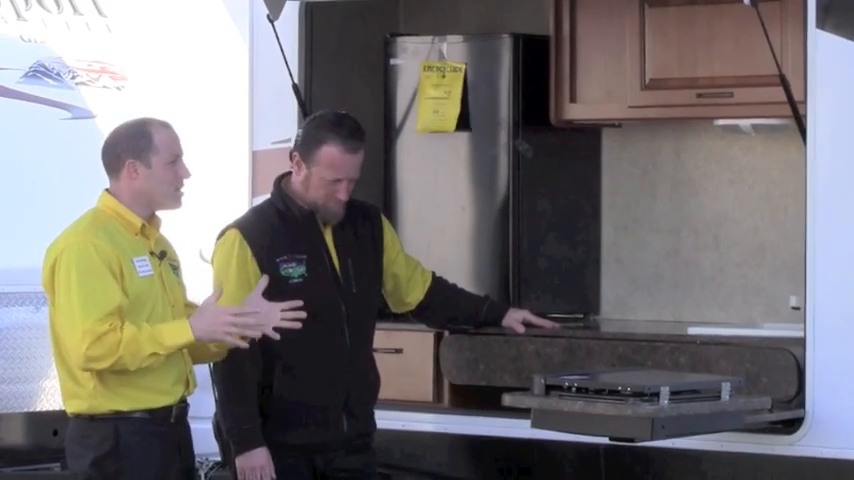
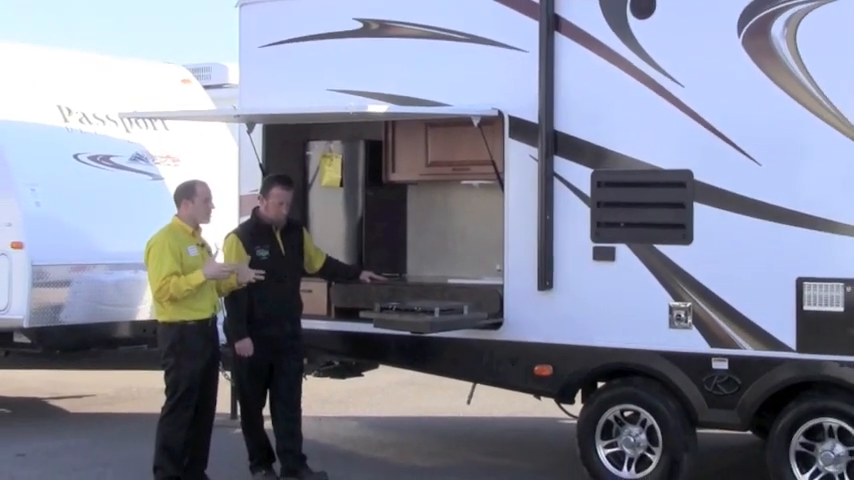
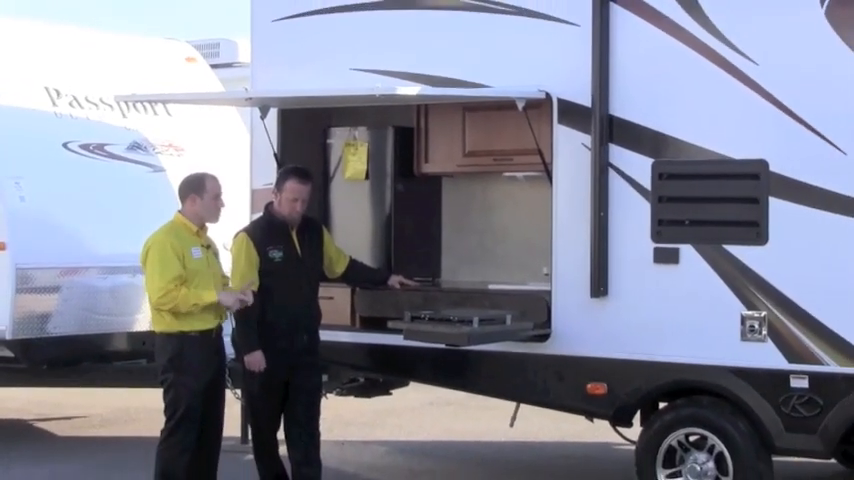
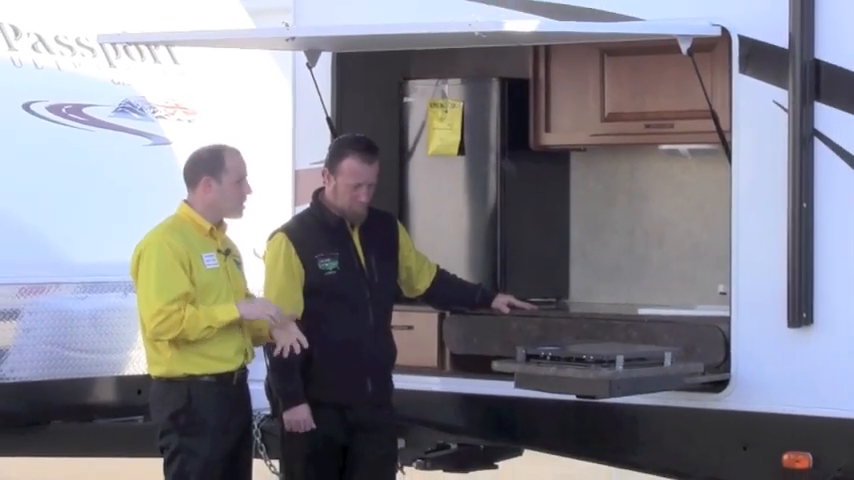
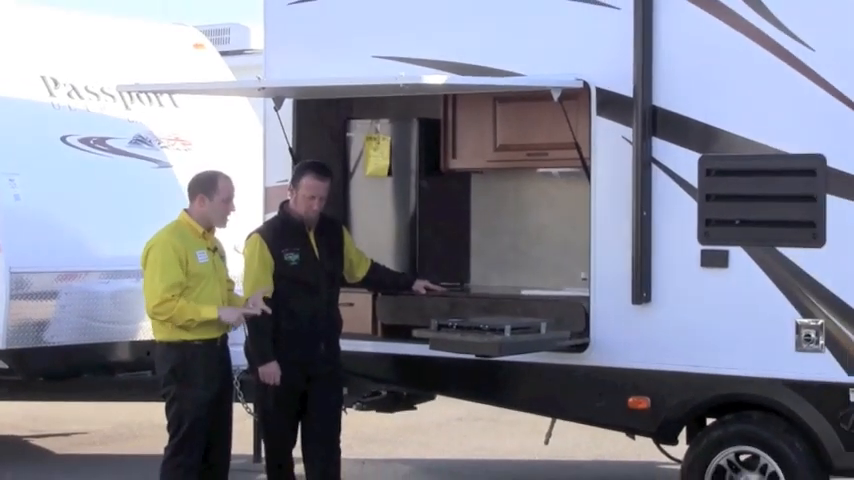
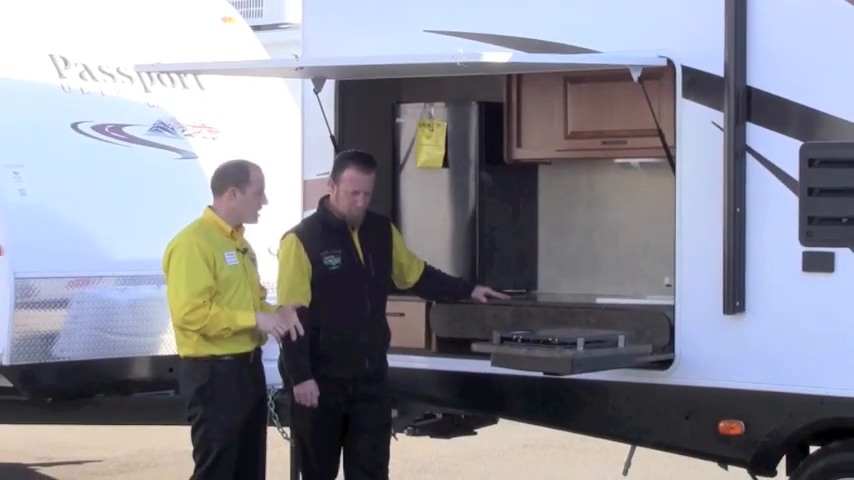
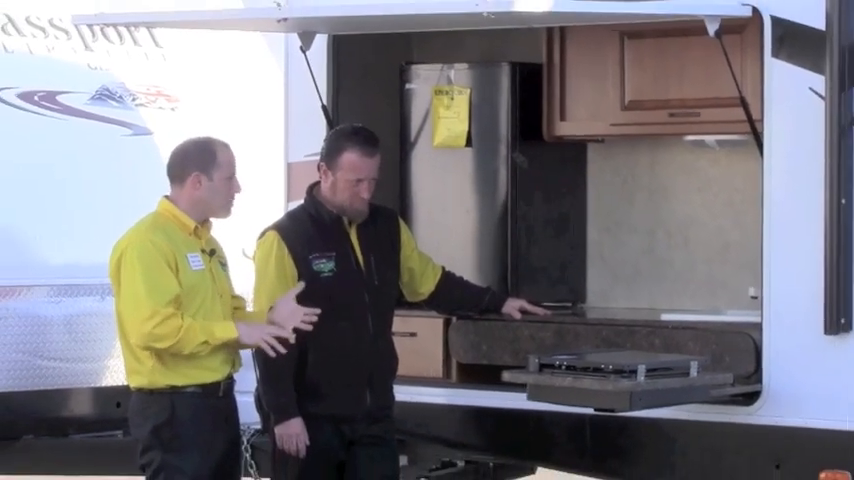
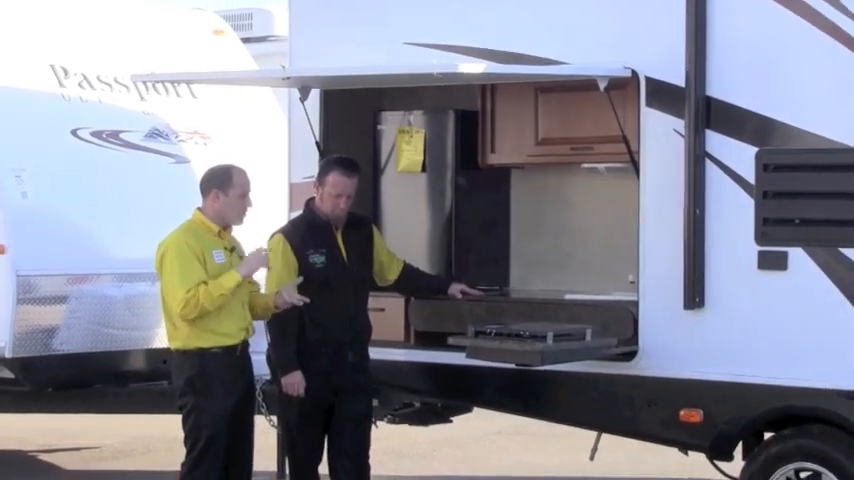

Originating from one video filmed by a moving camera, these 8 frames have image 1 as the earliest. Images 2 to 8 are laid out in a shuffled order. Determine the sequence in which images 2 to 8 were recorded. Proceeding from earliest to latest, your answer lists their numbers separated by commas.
7, 4, 6, 8, 5, 3, 2
